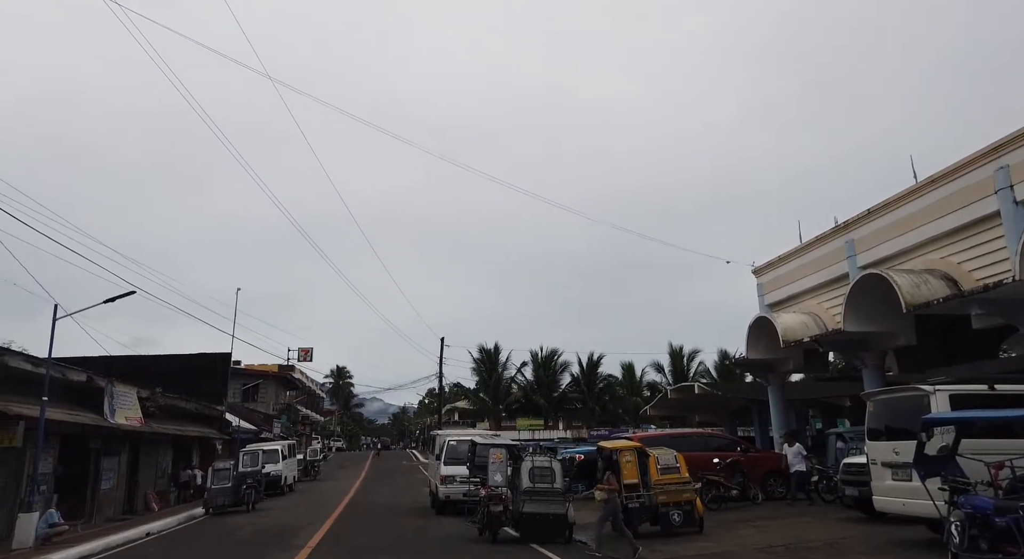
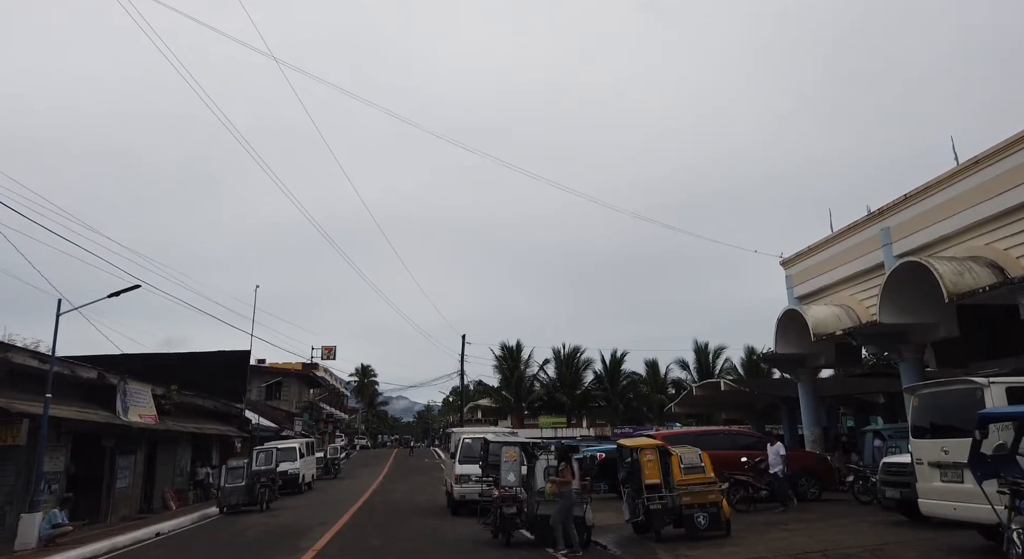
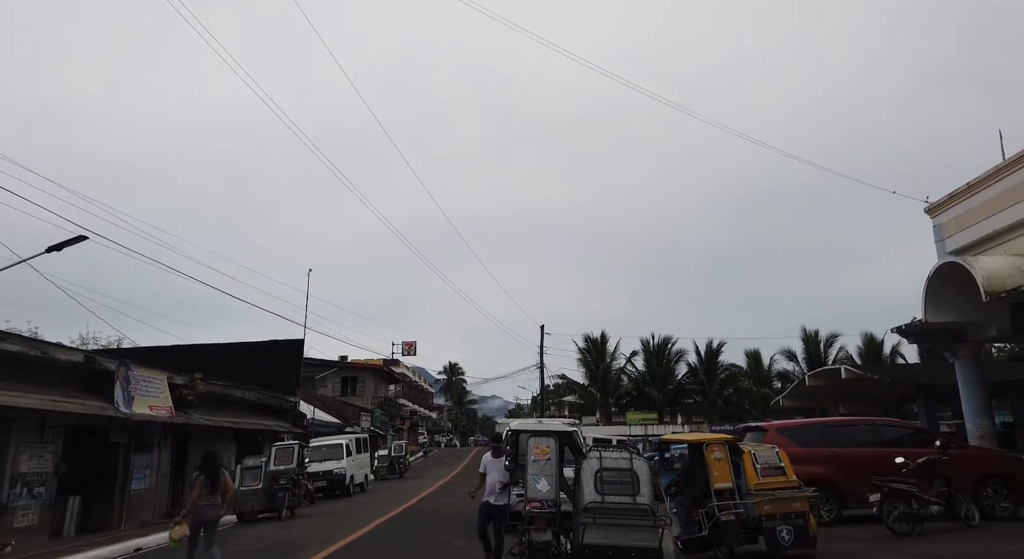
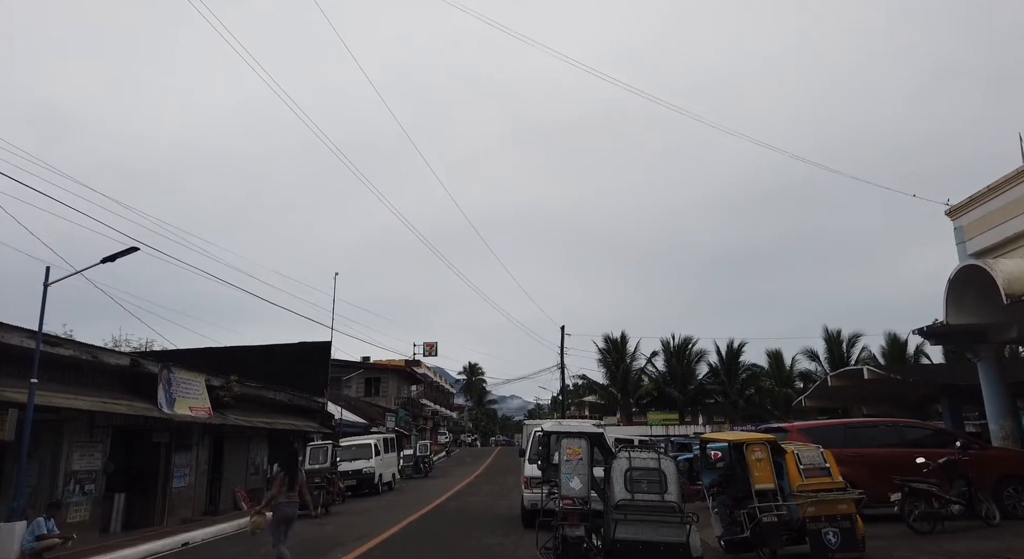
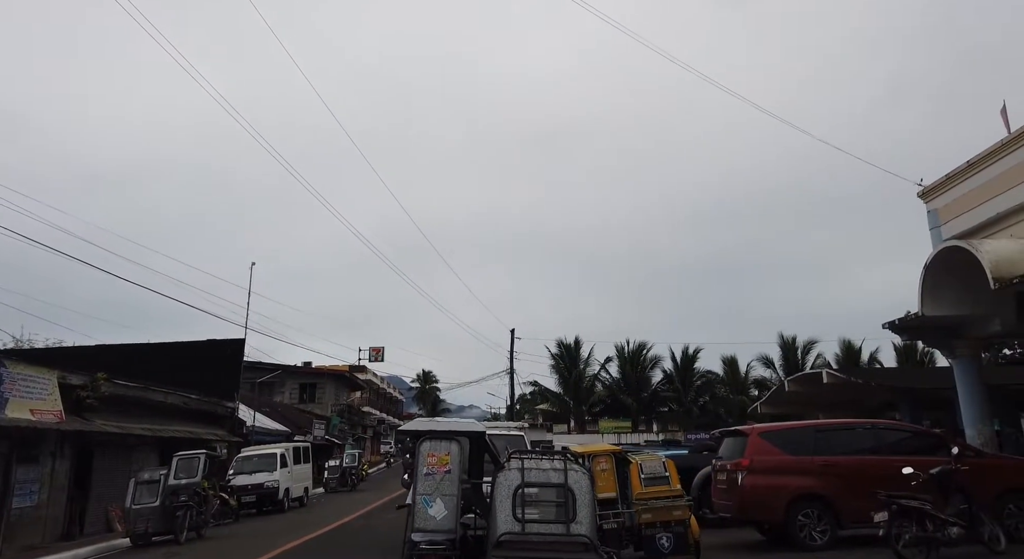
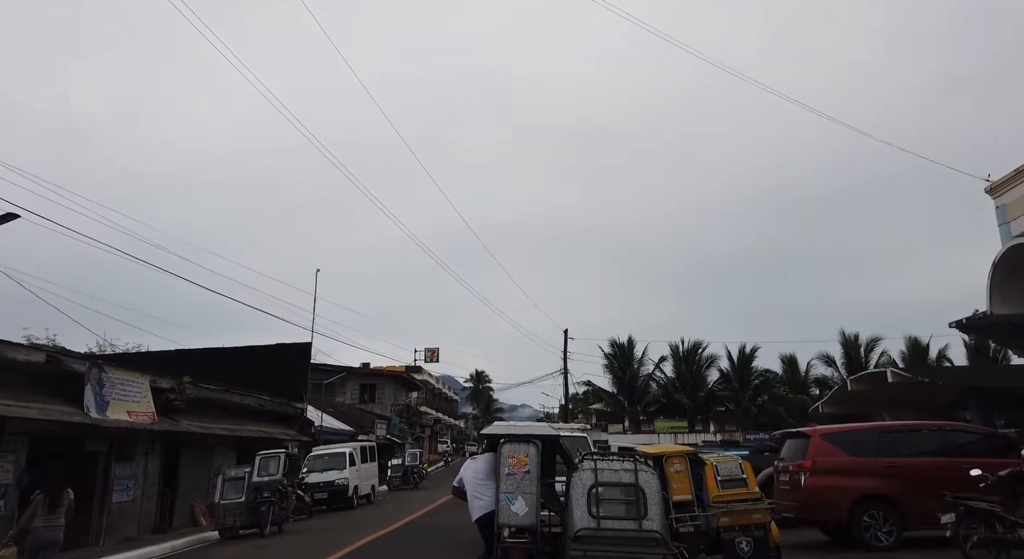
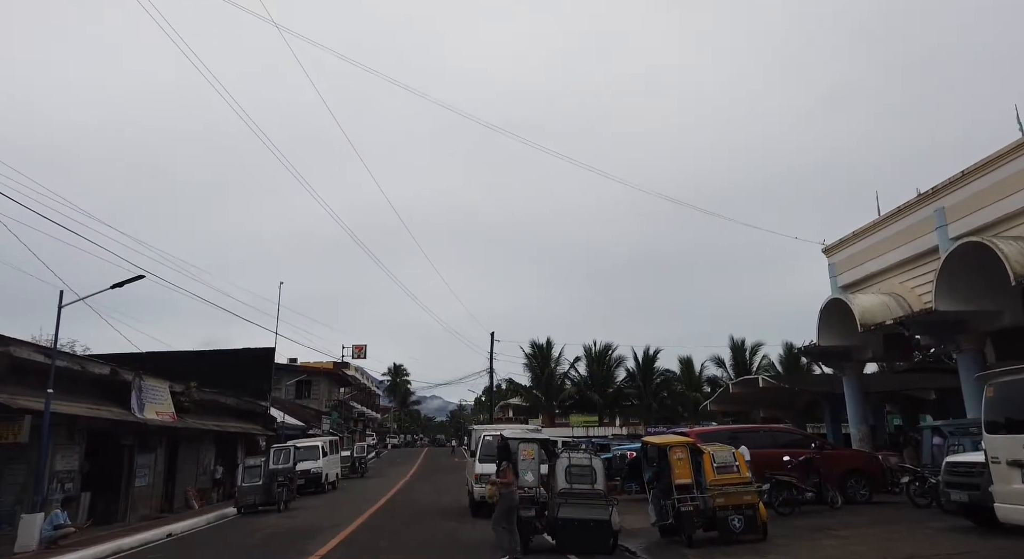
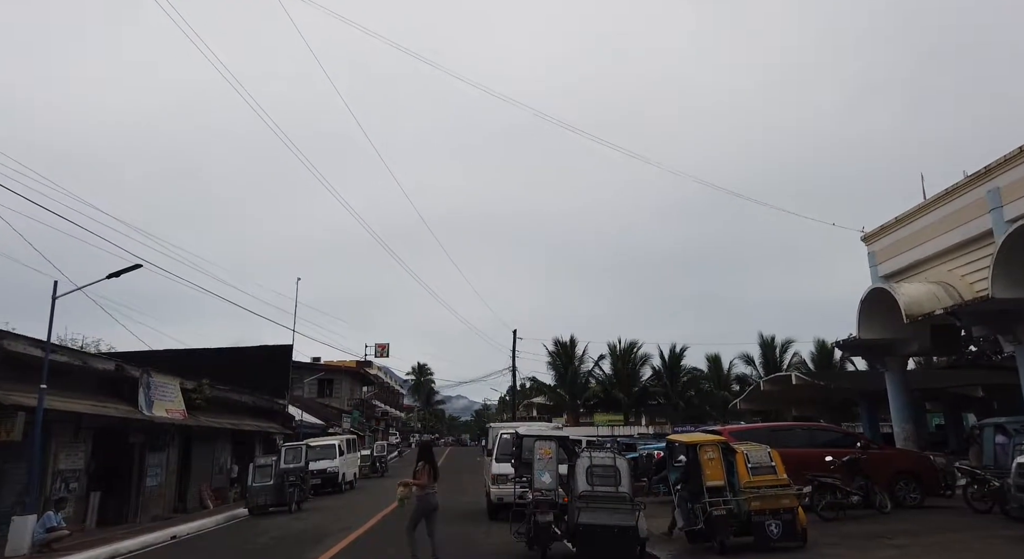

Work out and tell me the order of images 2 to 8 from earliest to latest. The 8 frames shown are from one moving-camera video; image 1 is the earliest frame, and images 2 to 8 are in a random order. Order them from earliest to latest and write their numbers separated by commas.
2, 7, 8, 4, 3, 6, 5
